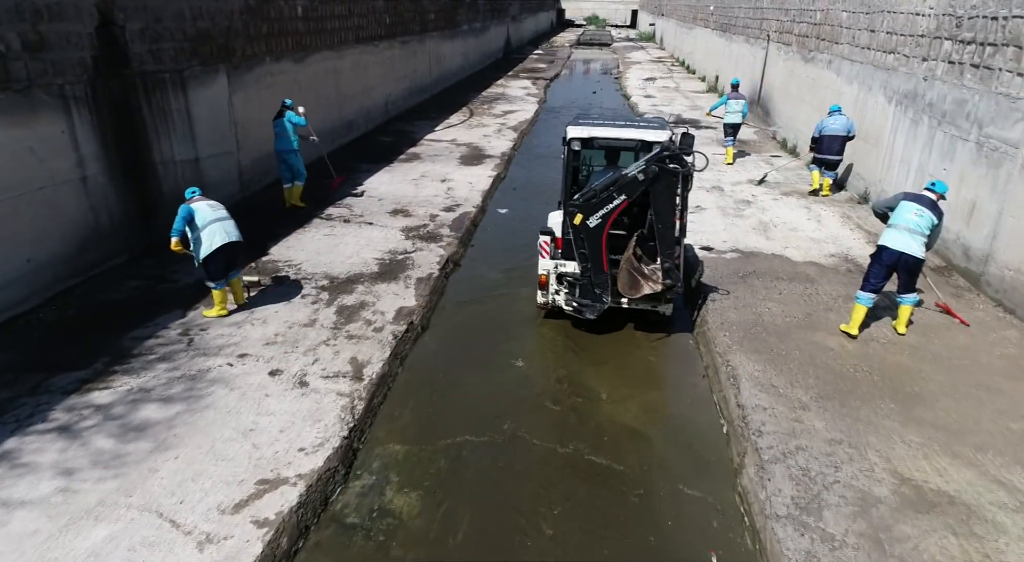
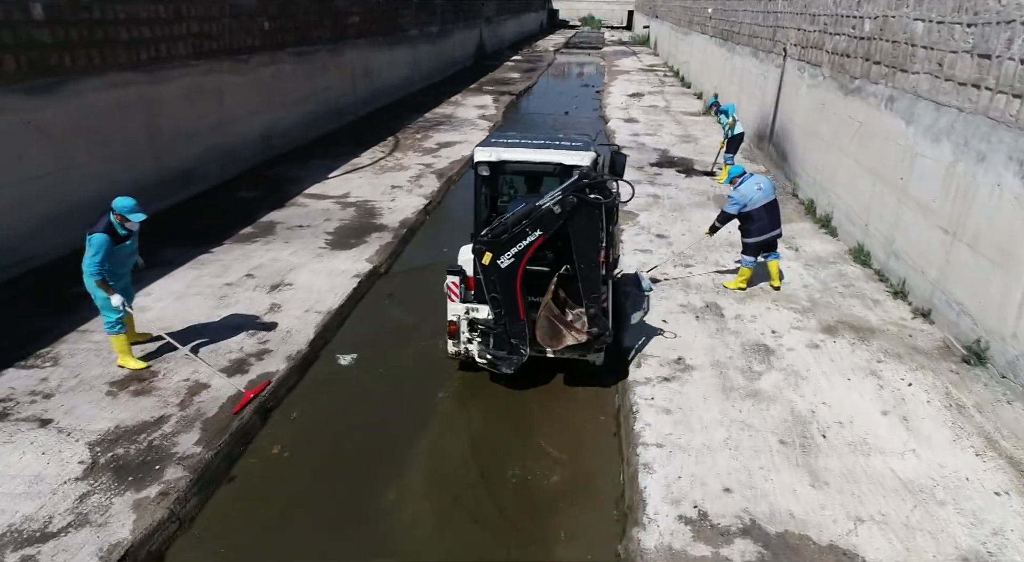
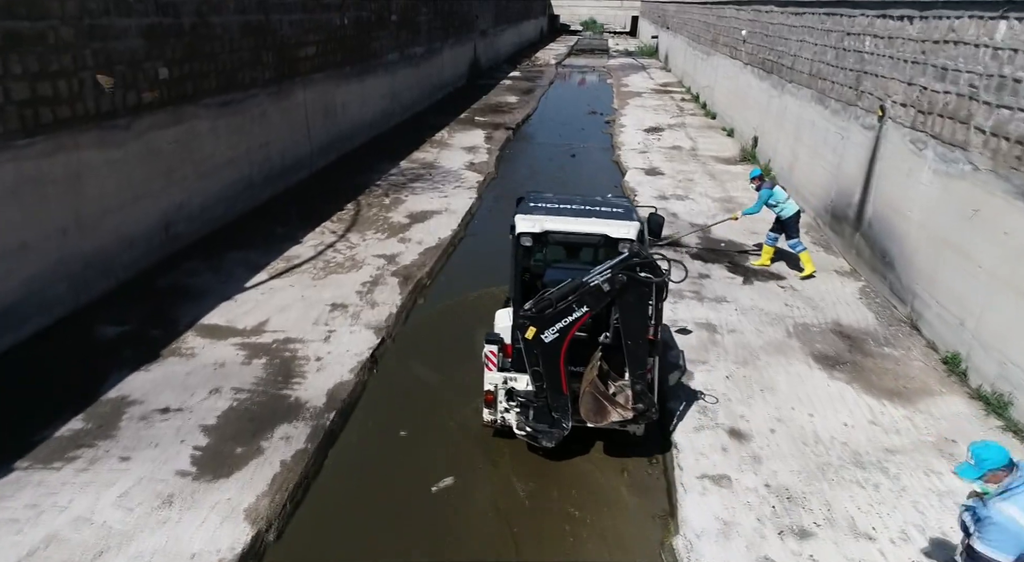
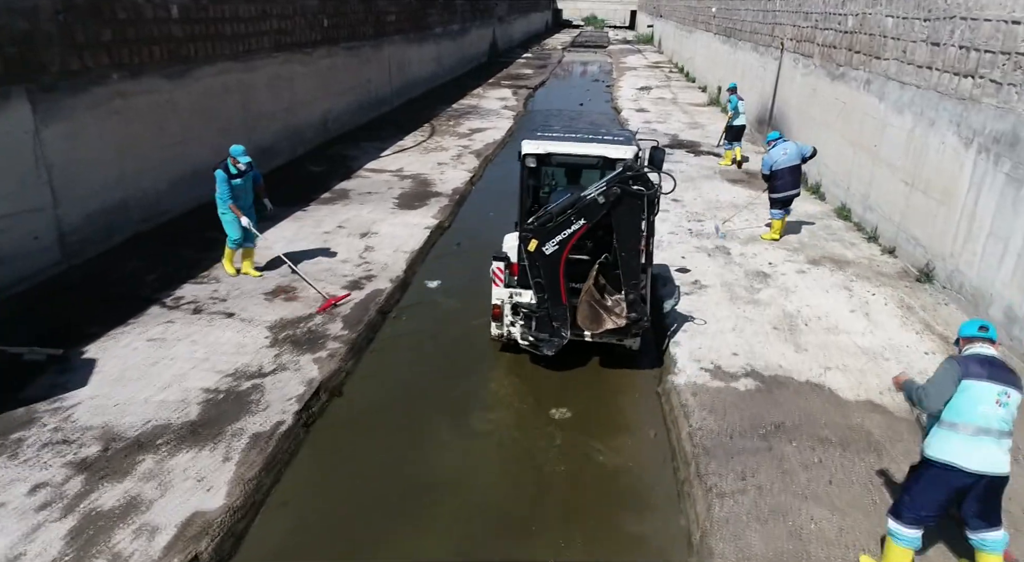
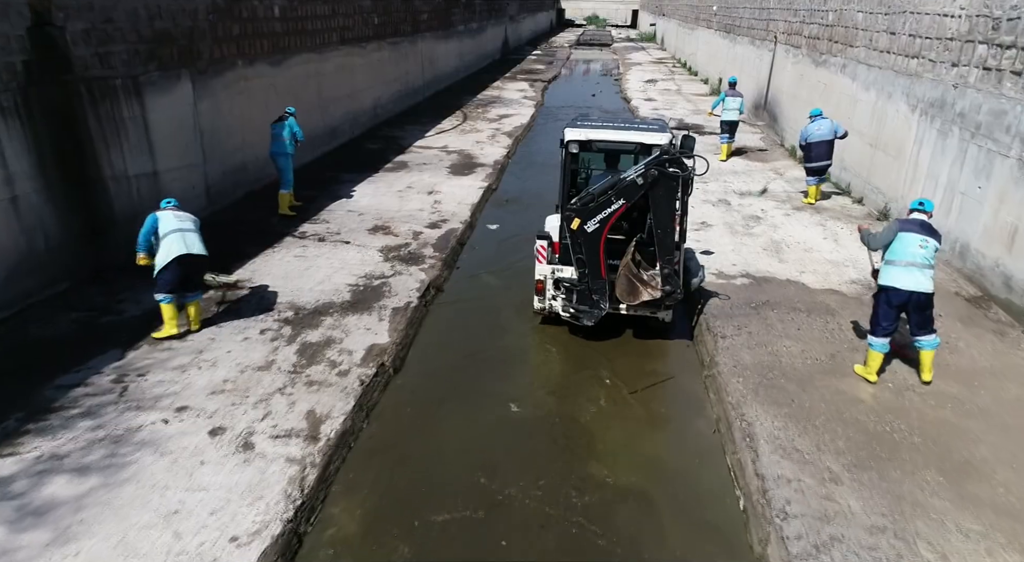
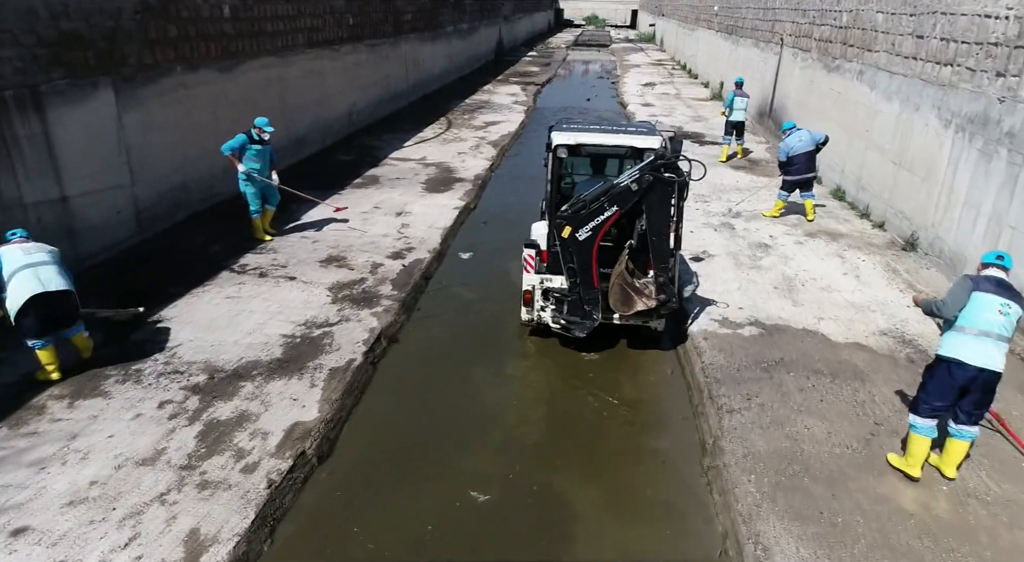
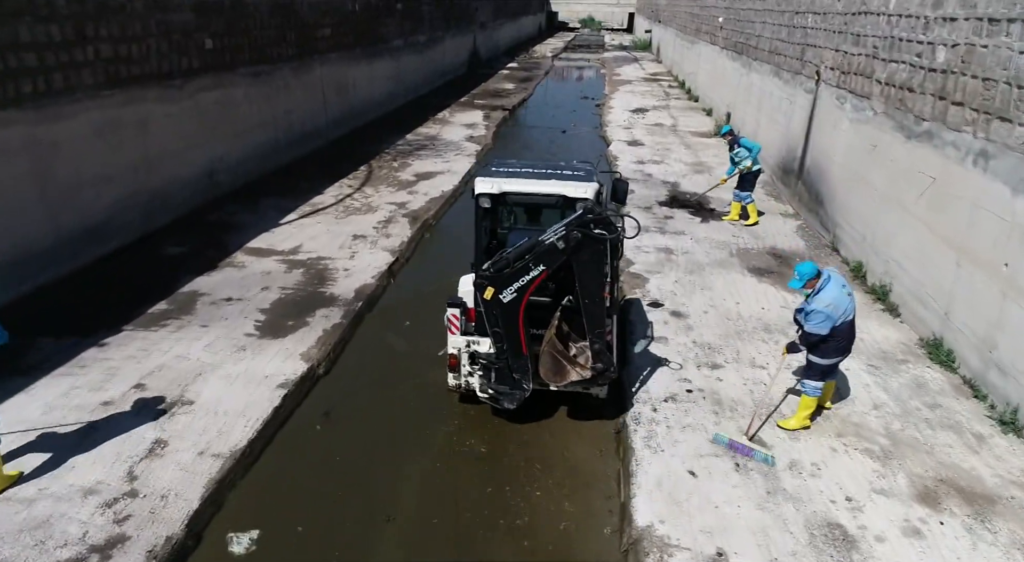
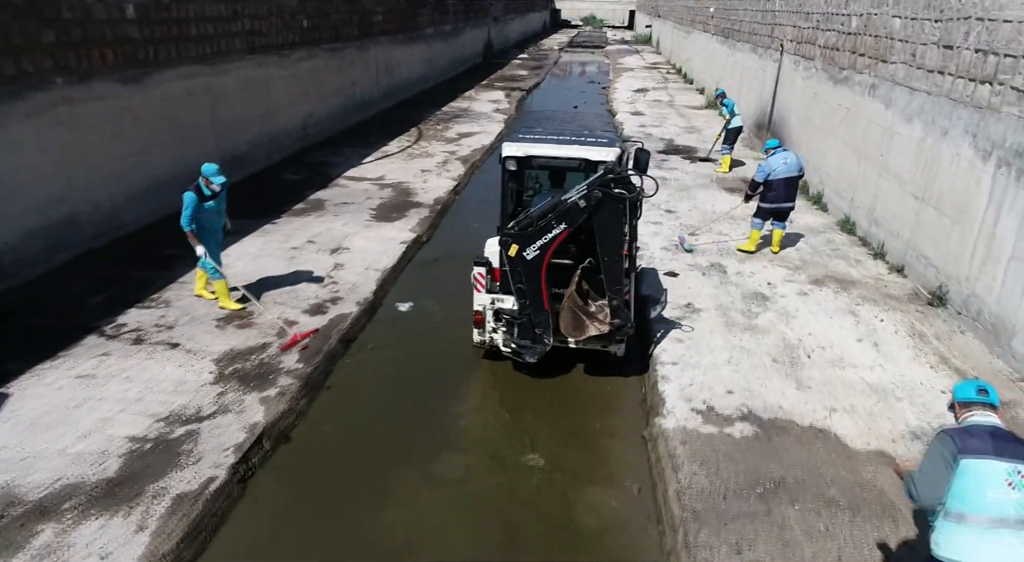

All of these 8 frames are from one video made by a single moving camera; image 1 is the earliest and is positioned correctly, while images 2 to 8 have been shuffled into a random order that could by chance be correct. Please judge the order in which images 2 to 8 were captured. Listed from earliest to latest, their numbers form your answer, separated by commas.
5, 6, 4, 8, 2, 7, 3
